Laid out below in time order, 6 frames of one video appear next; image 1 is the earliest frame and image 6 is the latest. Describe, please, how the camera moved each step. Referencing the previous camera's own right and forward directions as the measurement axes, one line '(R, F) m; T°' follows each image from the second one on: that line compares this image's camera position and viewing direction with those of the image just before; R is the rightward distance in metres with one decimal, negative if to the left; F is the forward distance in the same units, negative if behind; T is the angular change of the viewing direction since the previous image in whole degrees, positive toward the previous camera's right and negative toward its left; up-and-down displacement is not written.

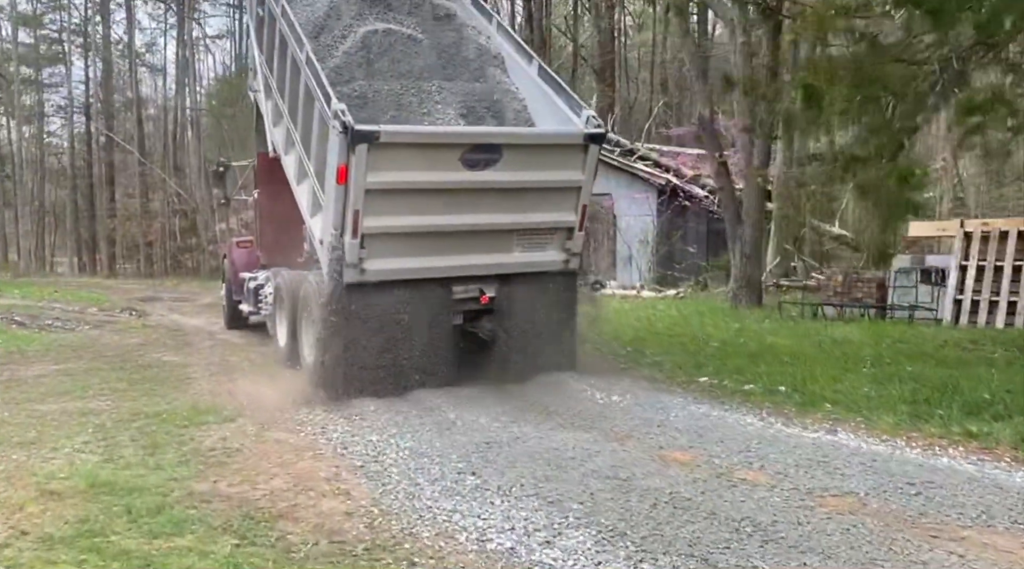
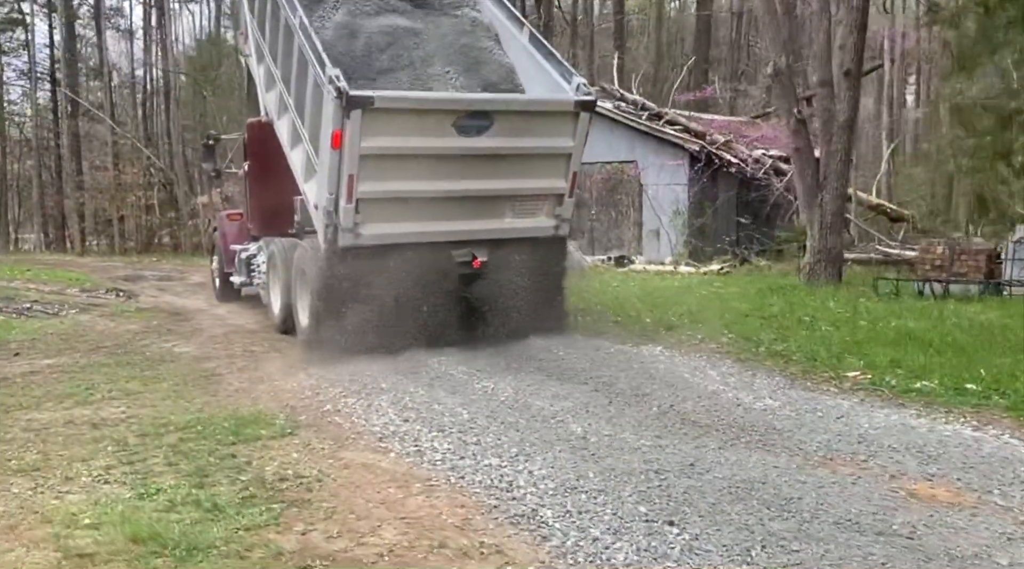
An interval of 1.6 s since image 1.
(-0.9, +1.4) m; +2°
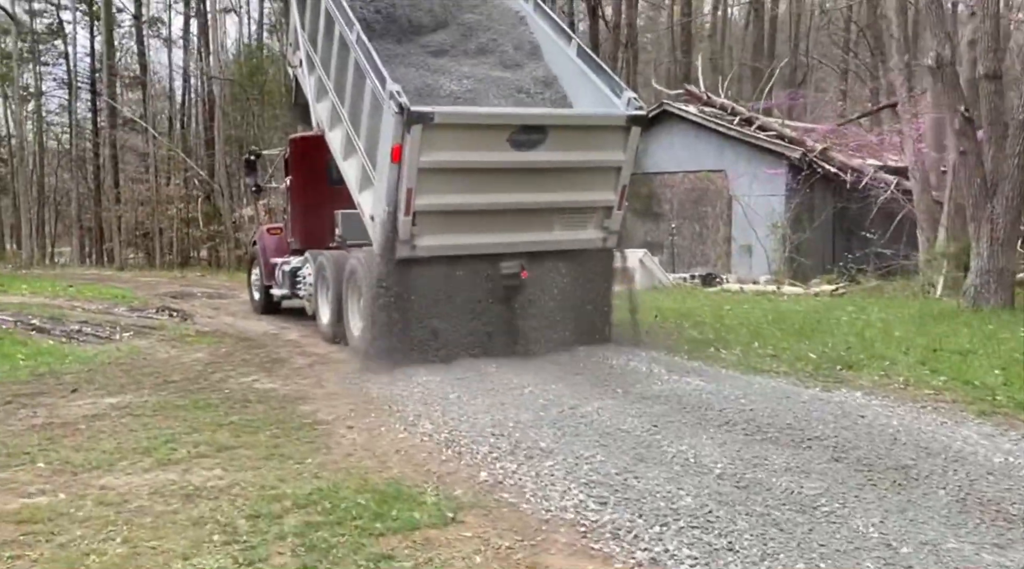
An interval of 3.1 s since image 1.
(-0.9, +1.4) m; -2°
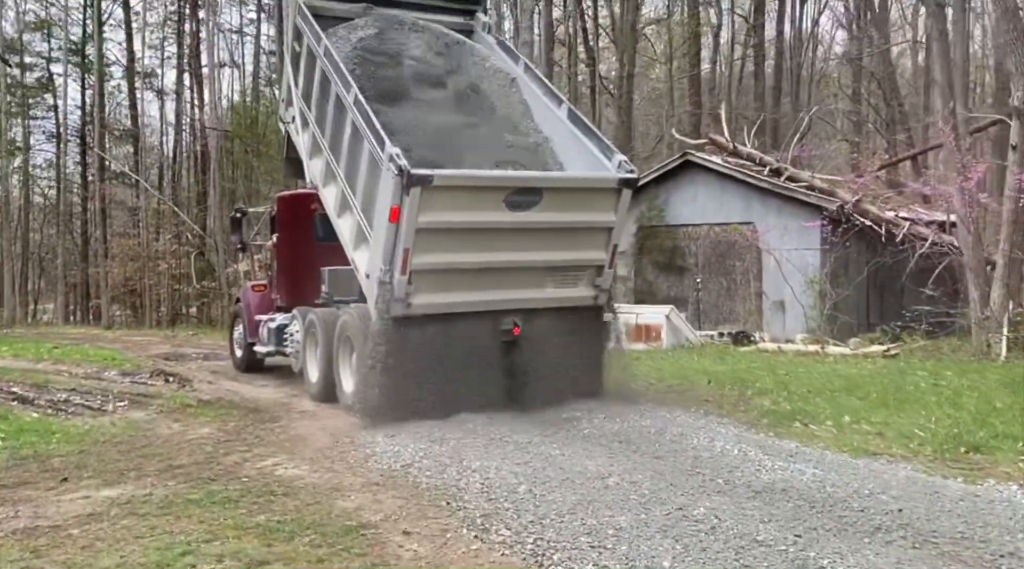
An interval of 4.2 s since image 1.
(-0.6, +1.0) m; +1°
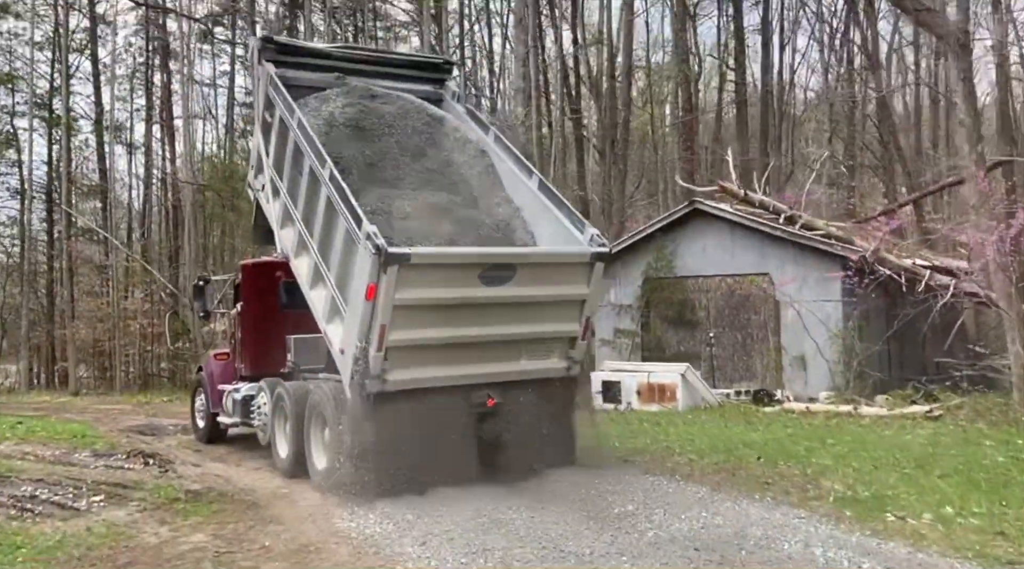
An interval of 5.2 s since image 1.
(-0.5, +1.0) m; +2°
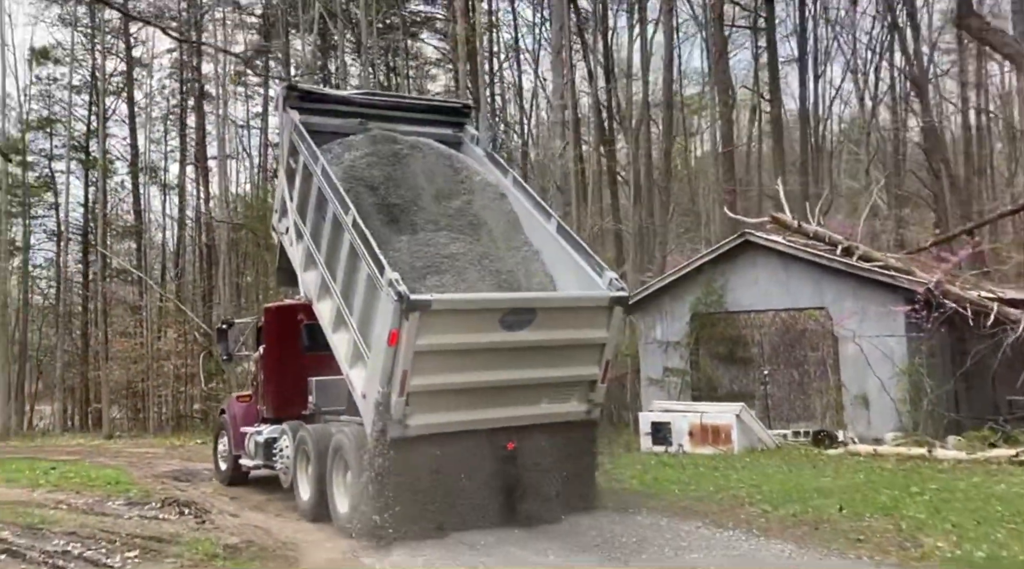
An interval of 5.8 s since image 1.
(-0.3, +0.6) m; -2°
